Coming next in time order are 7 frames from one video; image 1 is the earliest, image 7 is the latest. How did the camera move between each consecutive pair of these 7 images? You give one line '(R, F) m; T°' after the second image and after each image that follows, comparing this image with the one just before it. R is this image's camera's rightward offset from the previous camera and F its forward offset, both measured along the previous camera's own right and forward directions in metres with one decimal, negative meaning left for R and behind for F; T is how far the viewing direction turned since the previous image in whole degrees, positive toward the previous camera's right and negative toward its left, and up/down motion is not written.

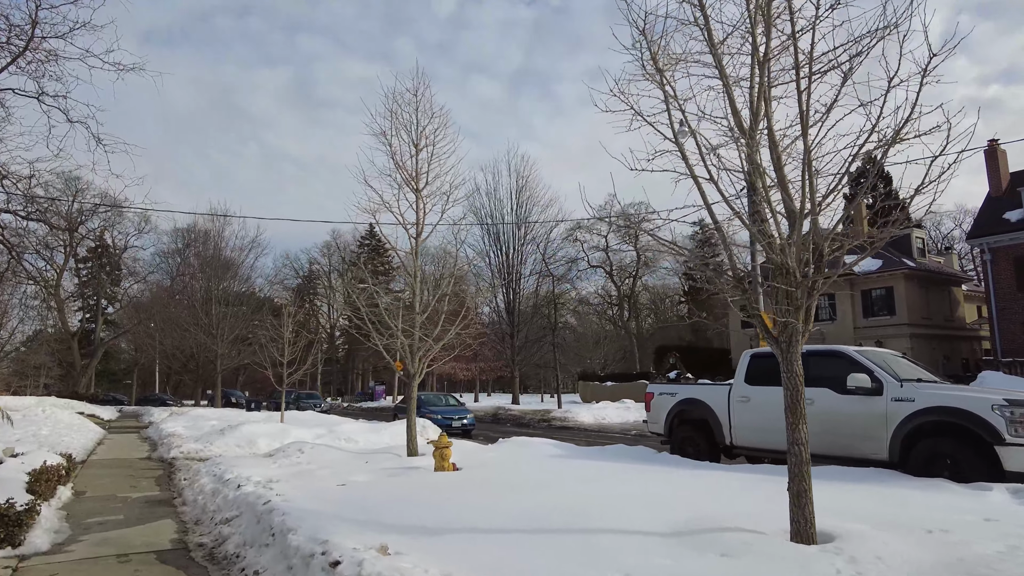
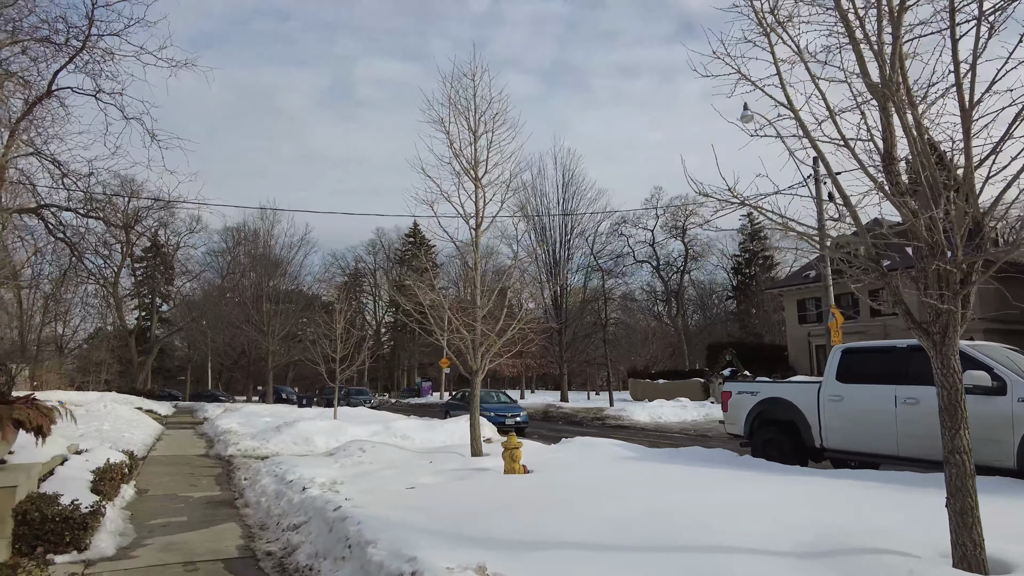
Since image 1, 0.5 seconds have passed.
(-0.3, +0.4) m; -4°
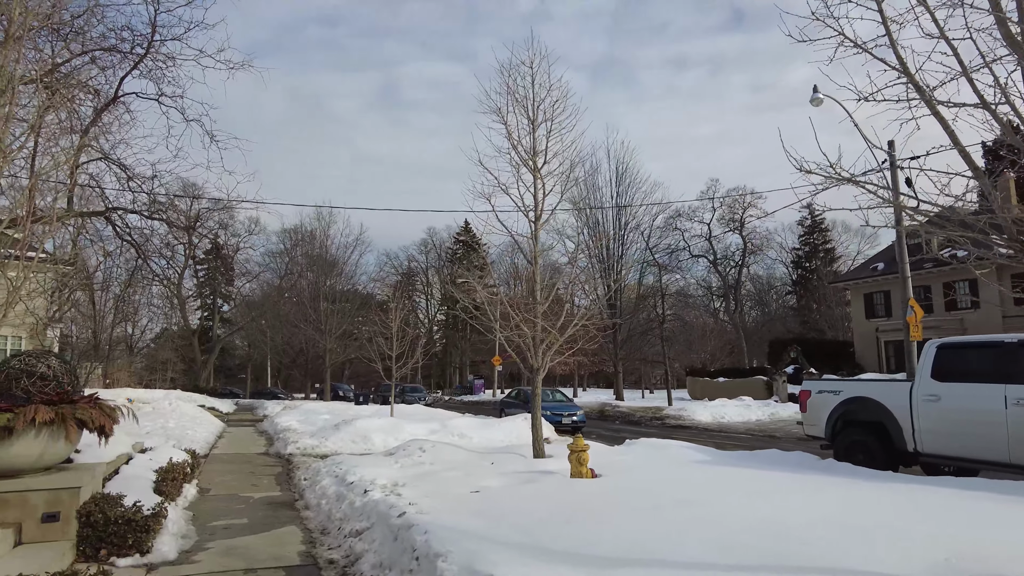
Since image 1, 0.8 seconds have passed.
(-0.1, +0.3) m; -4°
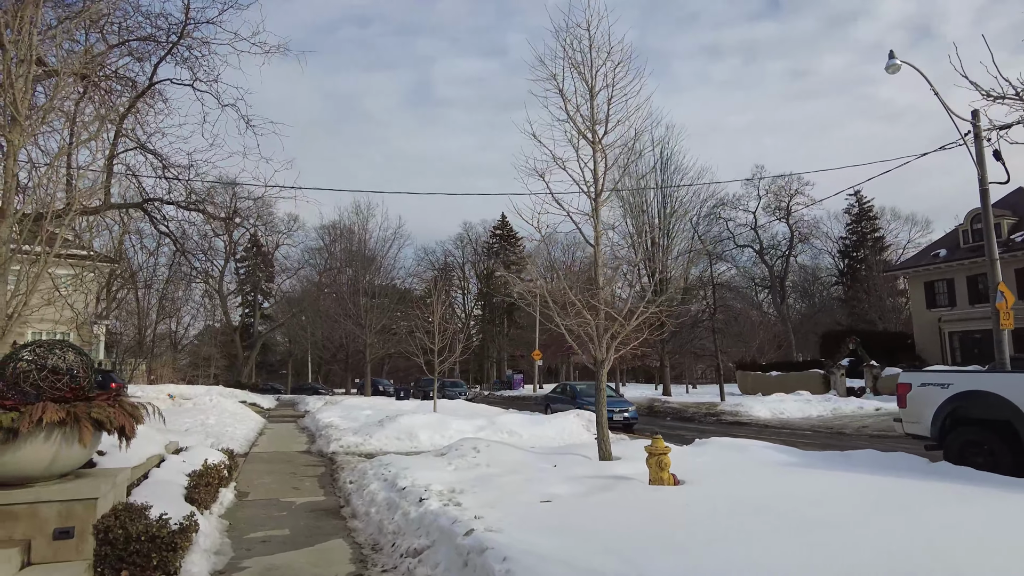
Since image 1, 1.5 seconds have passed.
(-0.3, +0.7) m; -3°
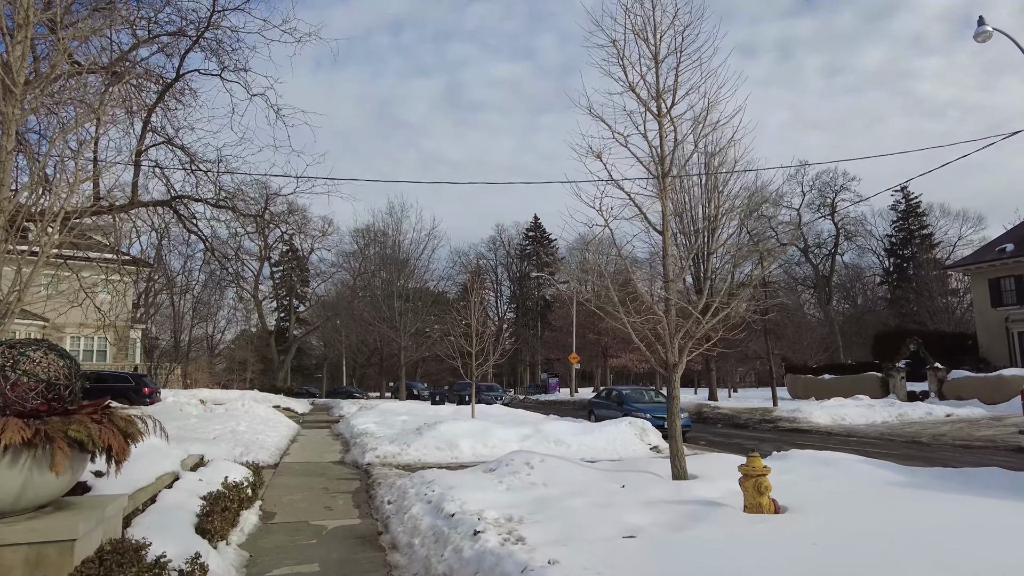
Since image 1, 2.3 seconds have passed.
(-0.2, +0.8) m; -3°
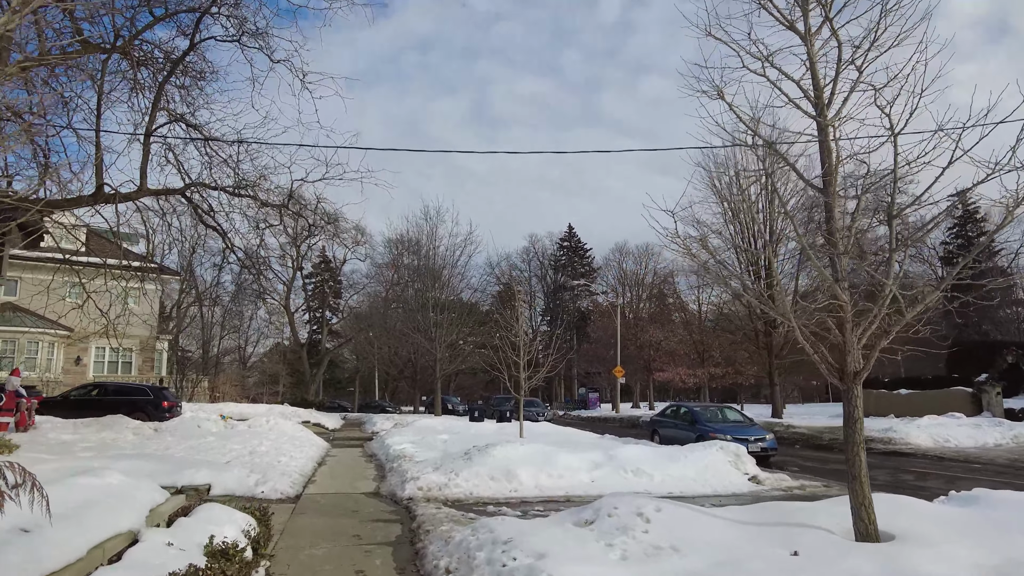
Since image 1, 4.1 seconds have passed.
(-0.5, +1.7) m; -3°
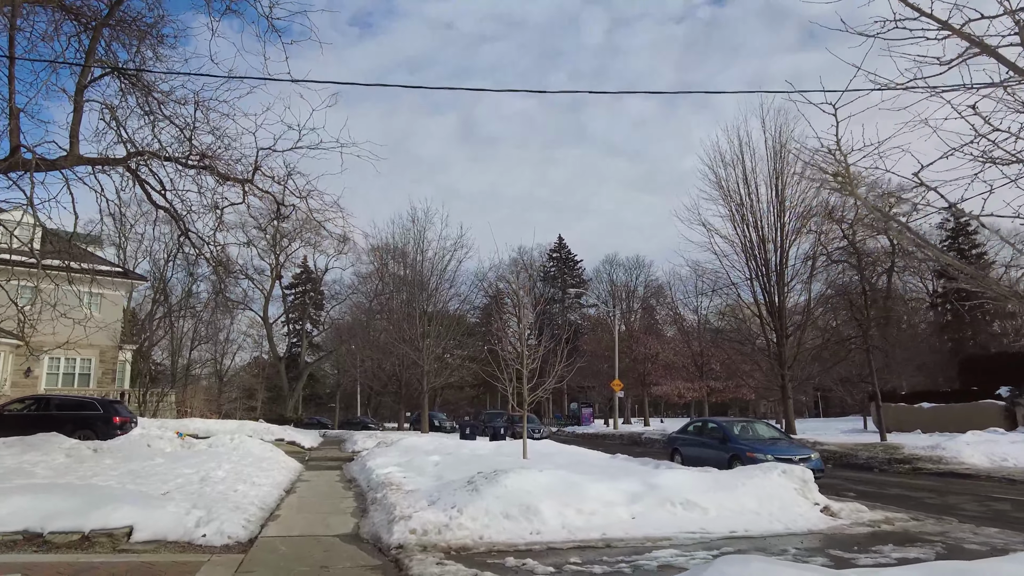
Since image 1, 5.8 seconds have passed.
(-0.3, +1.7) m; +1°
